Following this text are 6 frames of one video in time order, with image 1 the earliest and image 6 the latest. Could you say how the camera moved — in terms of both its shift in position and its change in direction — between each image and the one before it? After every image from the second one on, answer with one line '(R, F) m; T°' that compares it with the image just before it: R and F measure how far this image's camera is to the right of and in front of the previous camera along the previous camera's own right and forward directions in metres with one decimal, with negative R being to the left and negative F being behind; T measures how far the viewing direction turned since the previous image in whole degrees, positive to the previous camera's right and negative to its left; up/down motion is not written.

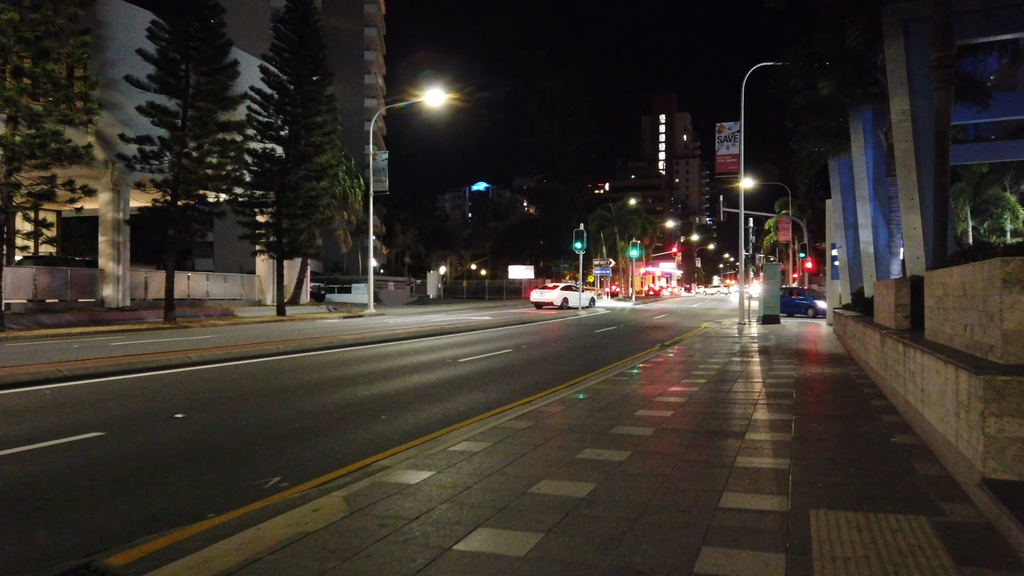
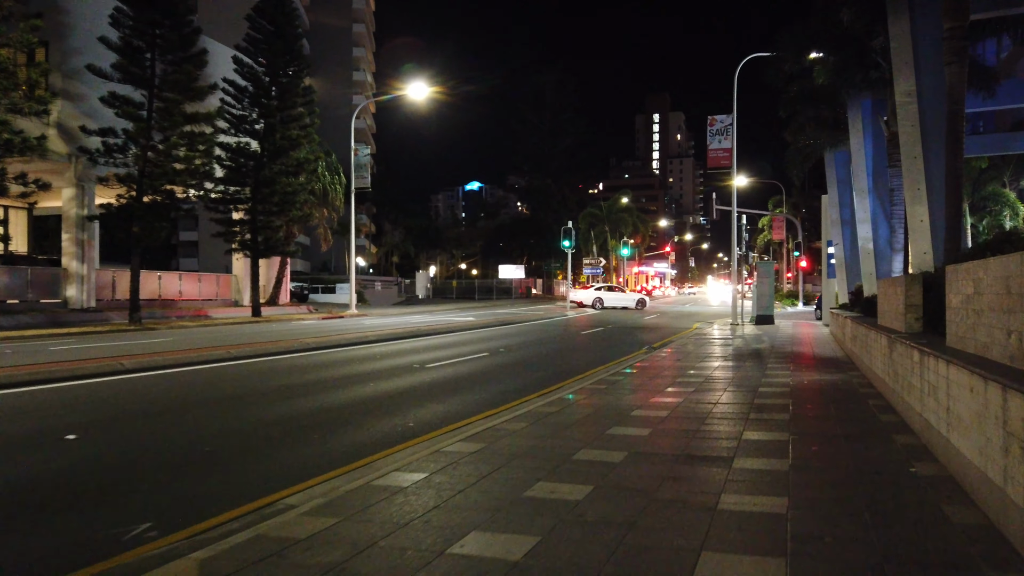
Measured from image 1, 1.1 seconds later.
(+0.5, +1.3) m; 0°
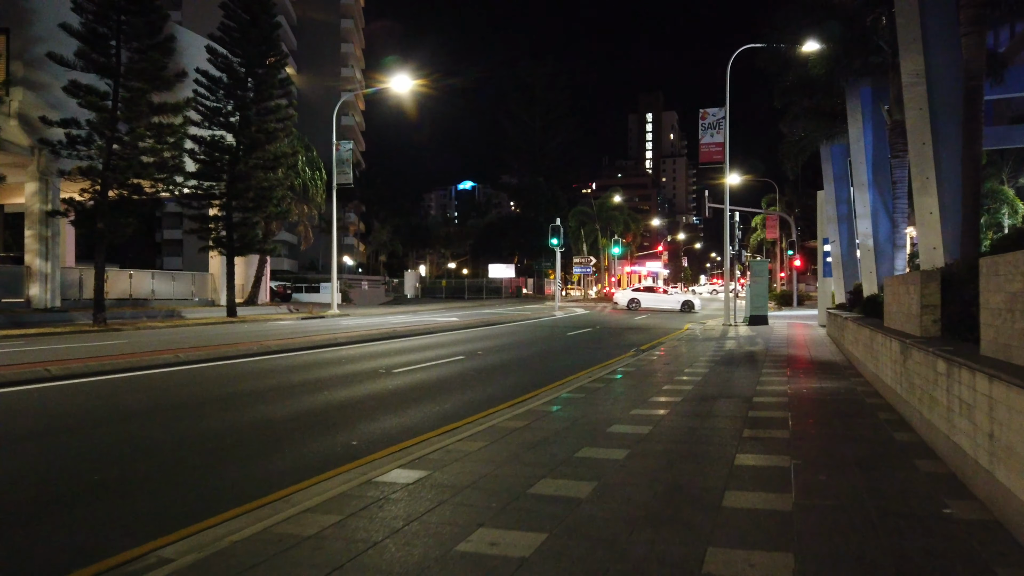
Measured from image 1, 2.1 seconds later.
(+0.4, +1.2) m; +1°
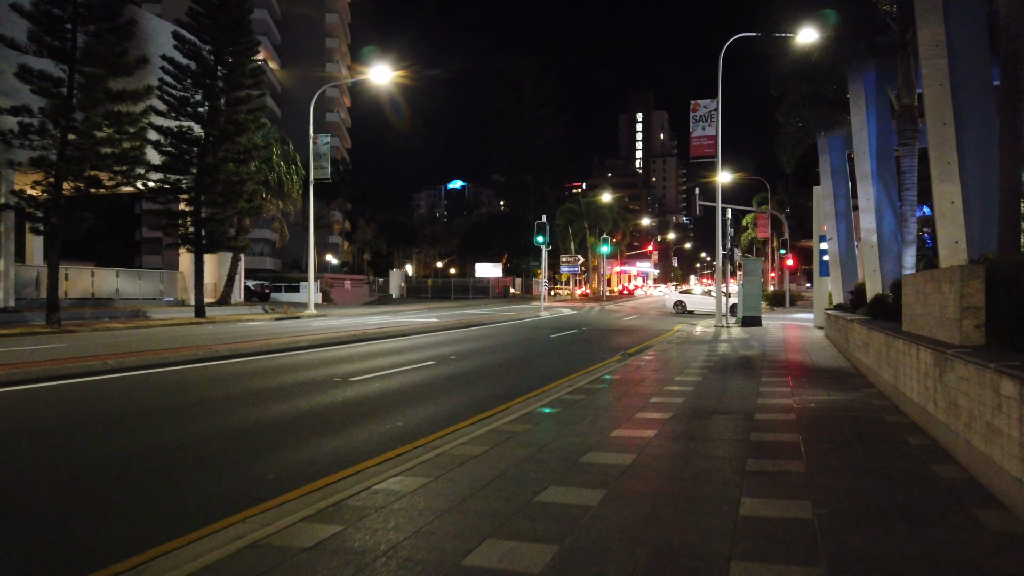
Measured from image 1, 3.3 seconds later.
(+0.3, +1.5) m; +1°
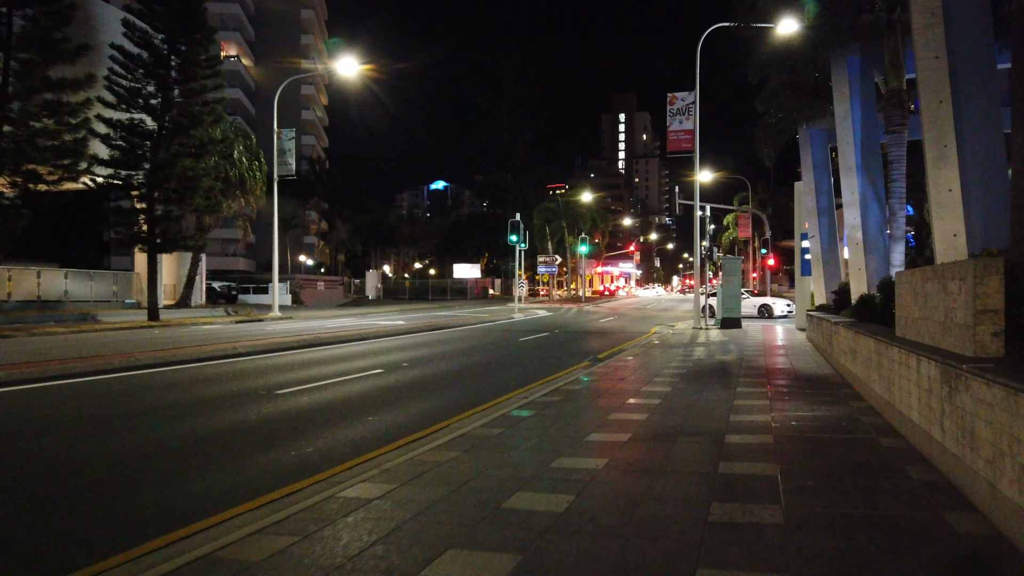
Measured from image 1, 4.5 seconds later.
(+0.6, +1.4) m; +1°
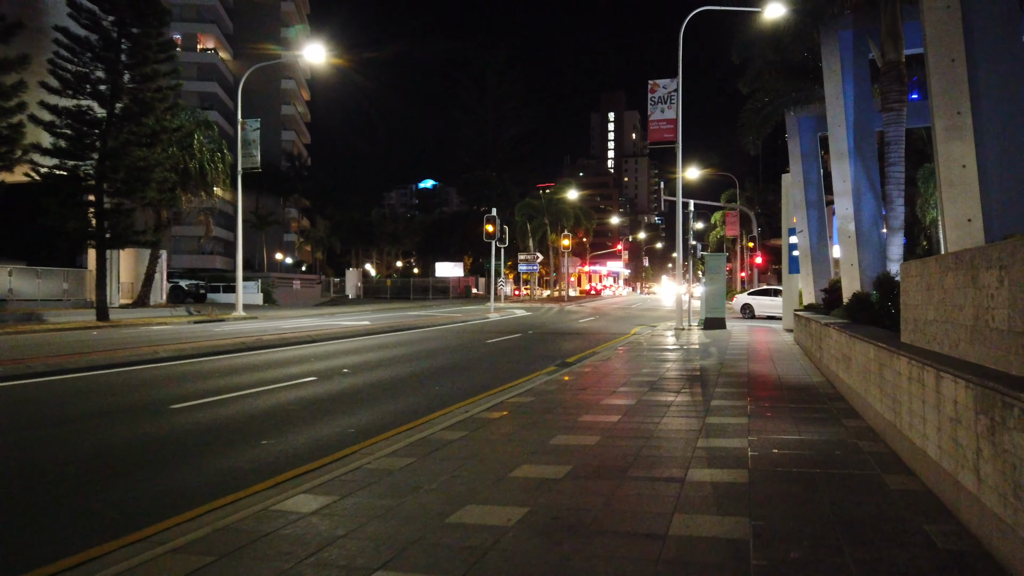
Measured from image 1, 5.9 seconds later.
(+0.7, +1.7) m; +1°
